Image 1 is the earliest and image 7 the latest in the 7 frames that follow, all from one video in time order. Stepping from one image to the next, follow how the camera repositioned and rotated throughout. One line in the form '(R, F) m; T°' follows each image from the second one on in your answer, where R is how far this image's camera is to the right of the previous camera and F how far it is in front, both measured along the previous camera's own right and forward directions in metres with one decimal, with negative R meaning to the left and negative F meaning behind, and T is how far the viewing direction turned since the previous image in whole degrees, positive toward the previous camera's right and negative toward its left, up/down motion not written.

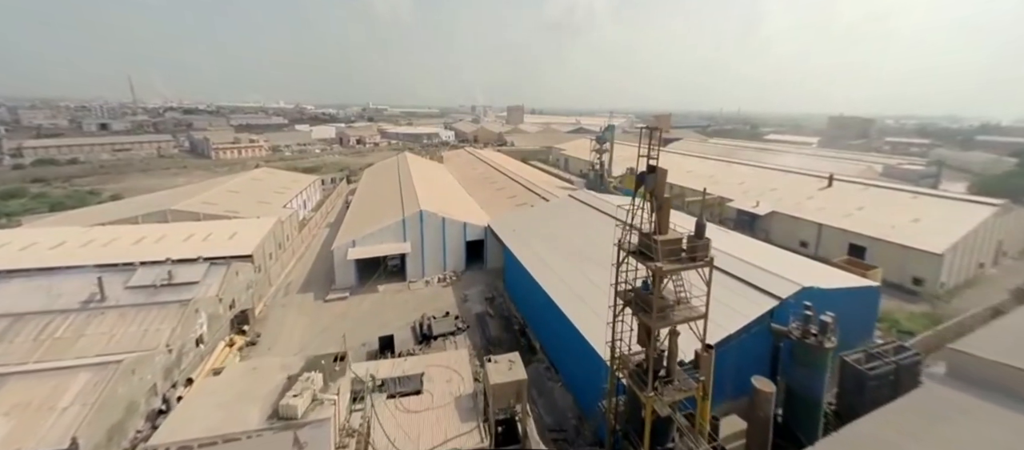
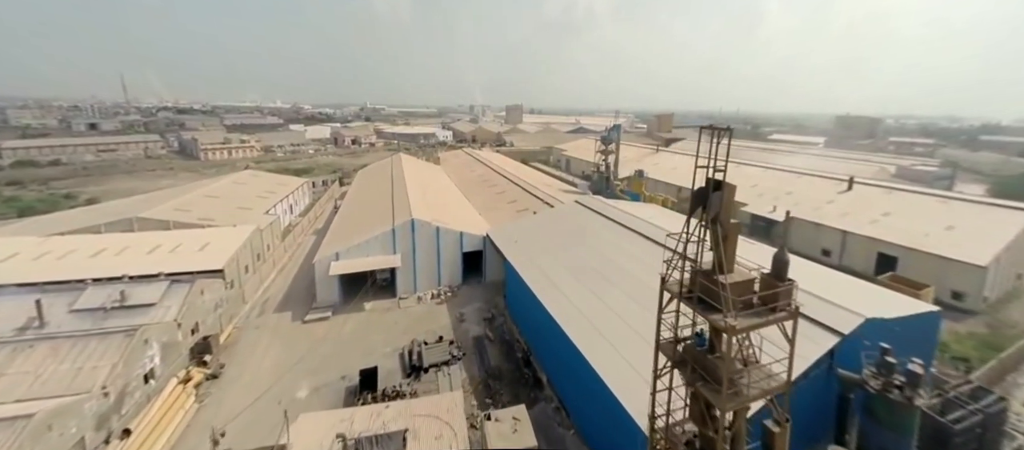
(-0.1, +1.0) m; 0°
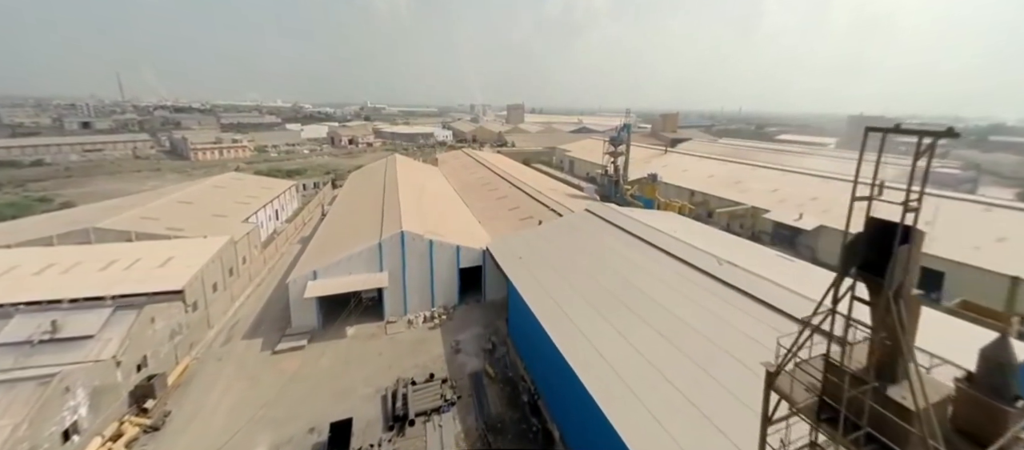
(-0.1, +1.1) m; 0°
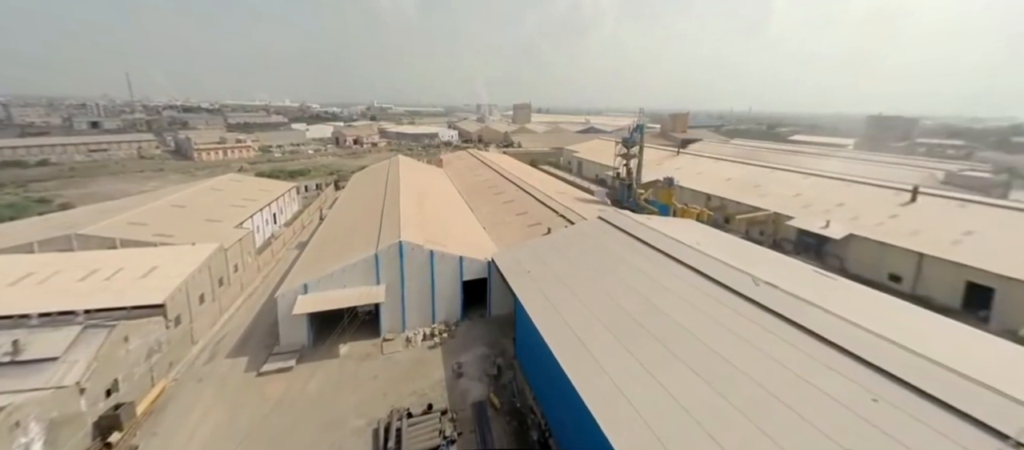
(0.0, +0.7) m; -1°
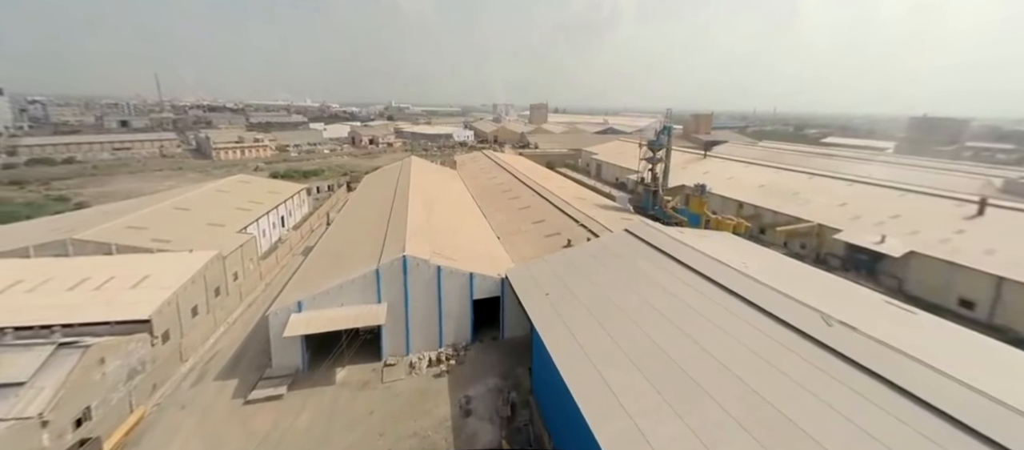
(0.0, +0.8) m; -2°
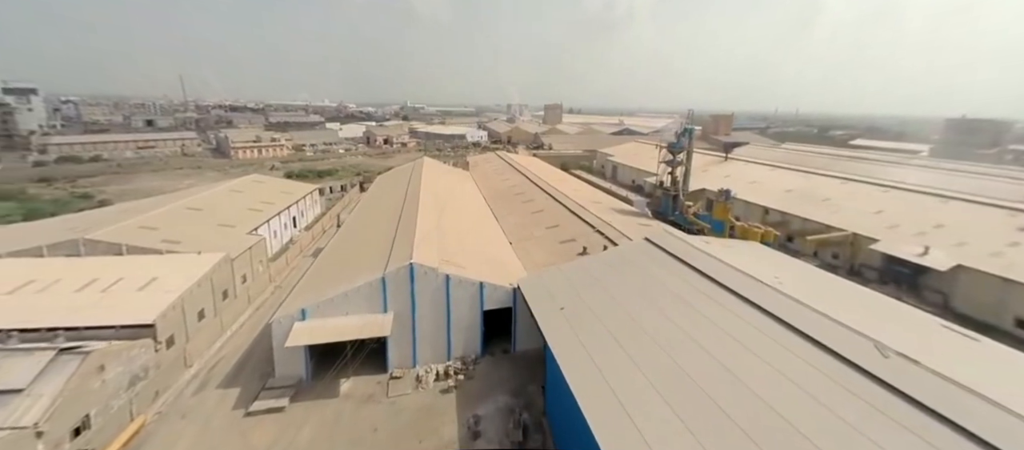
(0.0, +0.4) m; -2°
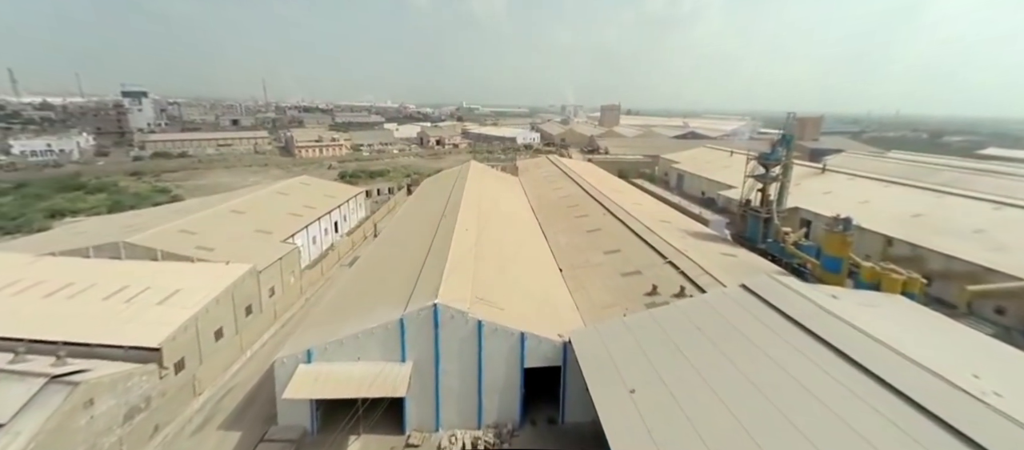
(0.0, +1.4) m; -8°
